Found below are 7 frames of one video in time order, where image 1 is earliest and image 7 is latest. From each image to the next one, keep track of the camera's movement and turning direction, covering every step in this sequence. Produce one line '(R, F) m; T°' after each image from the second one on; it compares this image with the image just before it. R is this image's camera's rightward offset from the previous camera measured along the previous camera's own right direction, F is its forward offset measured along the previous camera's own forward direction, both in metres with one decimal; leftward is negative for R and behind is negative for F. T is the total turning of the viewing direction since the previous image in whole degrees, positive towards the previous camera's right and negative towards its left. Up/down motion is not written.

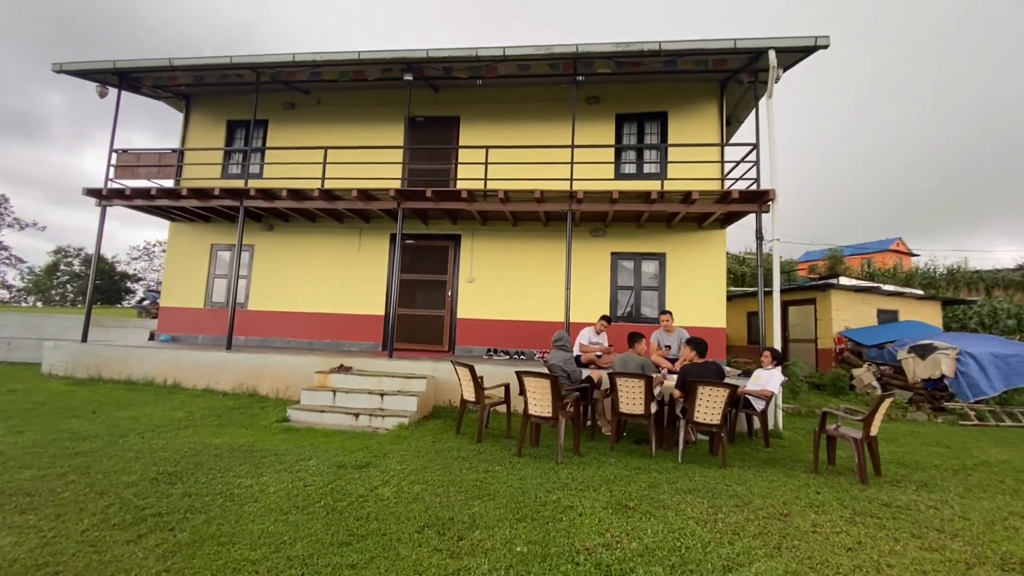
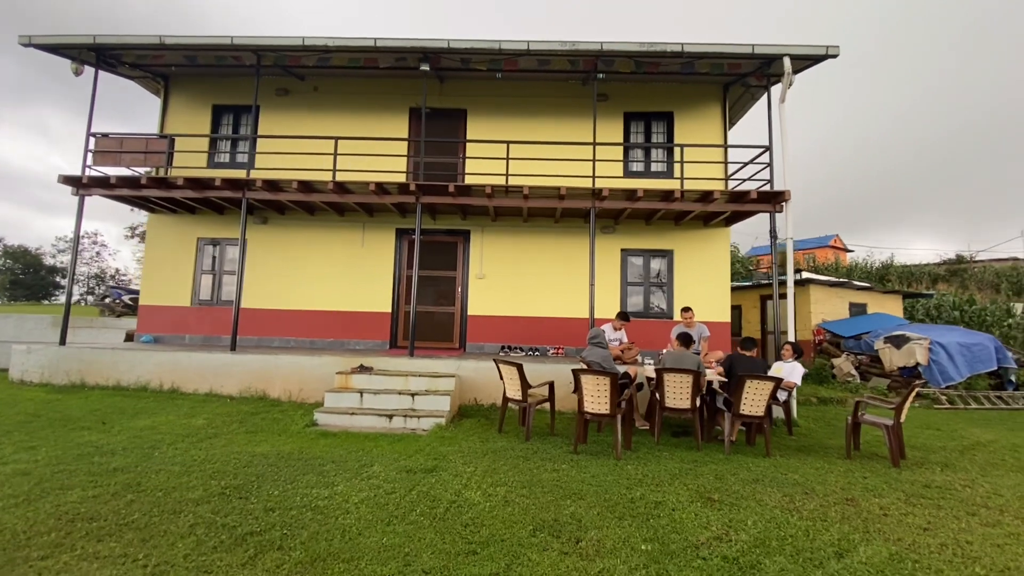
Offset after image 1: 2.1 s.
(-1.2, +0.1) m; +6°
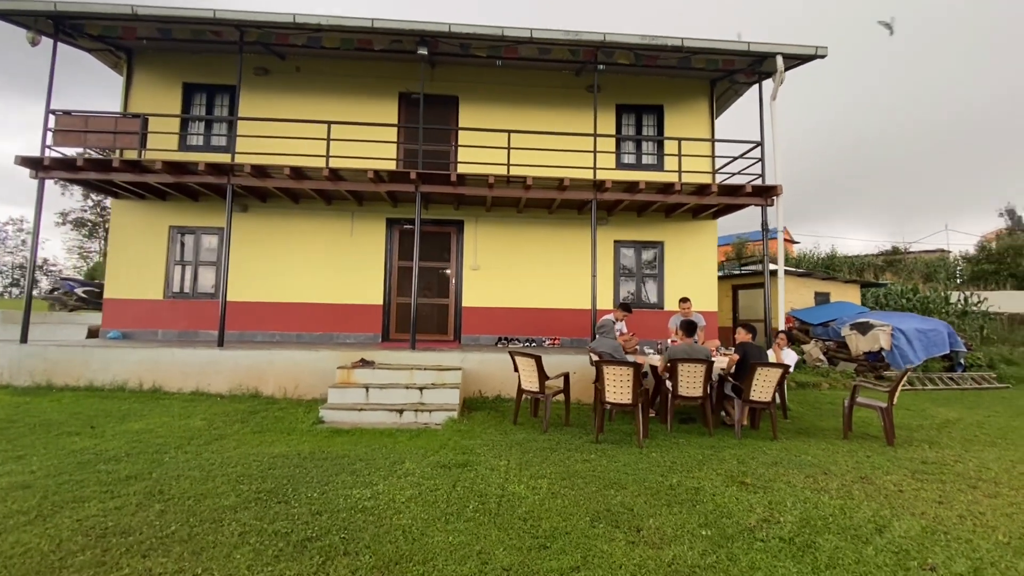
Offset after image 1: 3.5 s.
(-0.7, +0.1) m; +5°
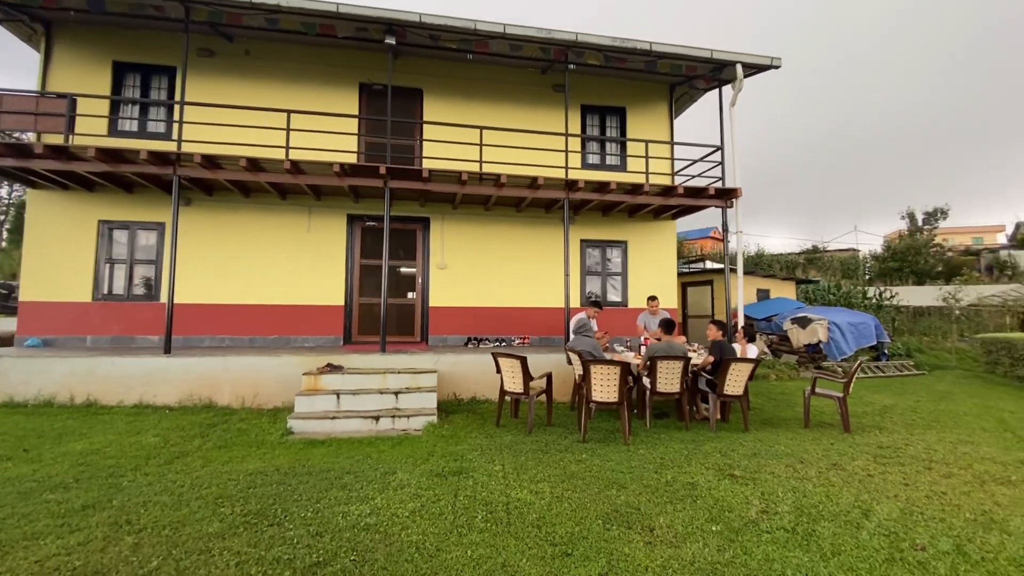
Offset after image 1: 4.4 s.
(-0.5, +0.1) m; +7°
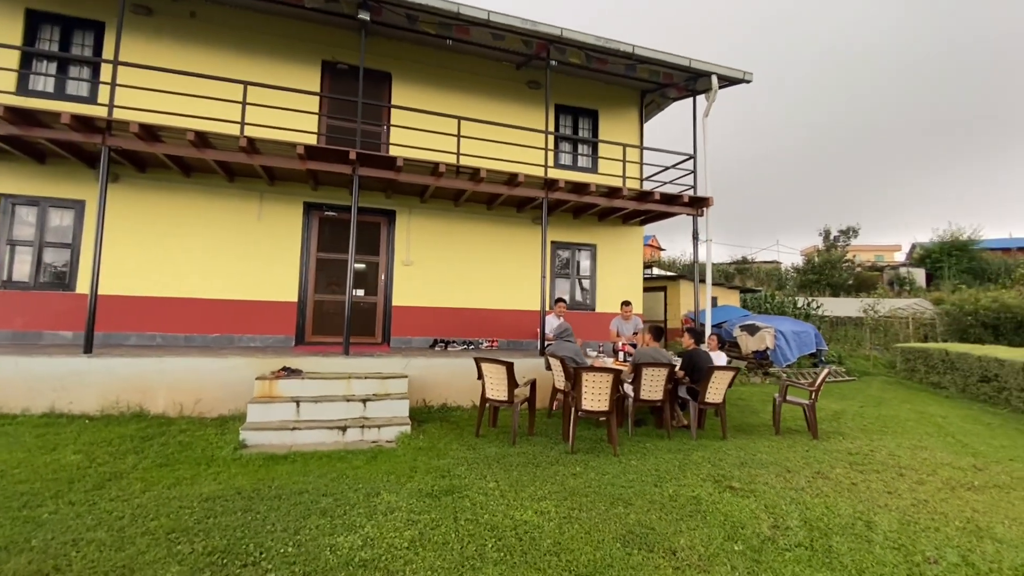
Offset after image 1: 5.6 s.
(-0.5, +0.4) m; +7°
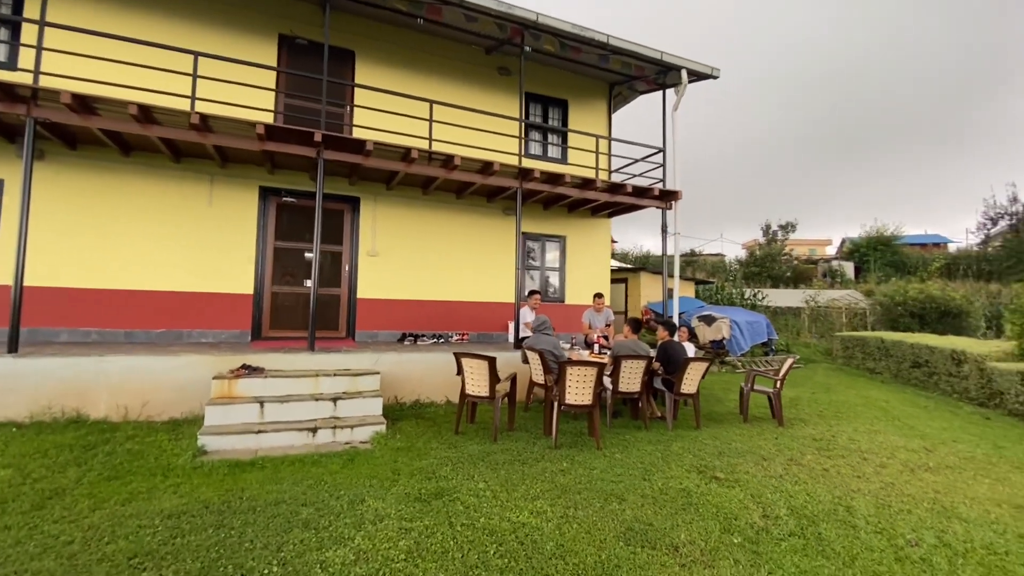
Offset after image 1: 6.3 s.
(-0.3, +0.2) m; +6°
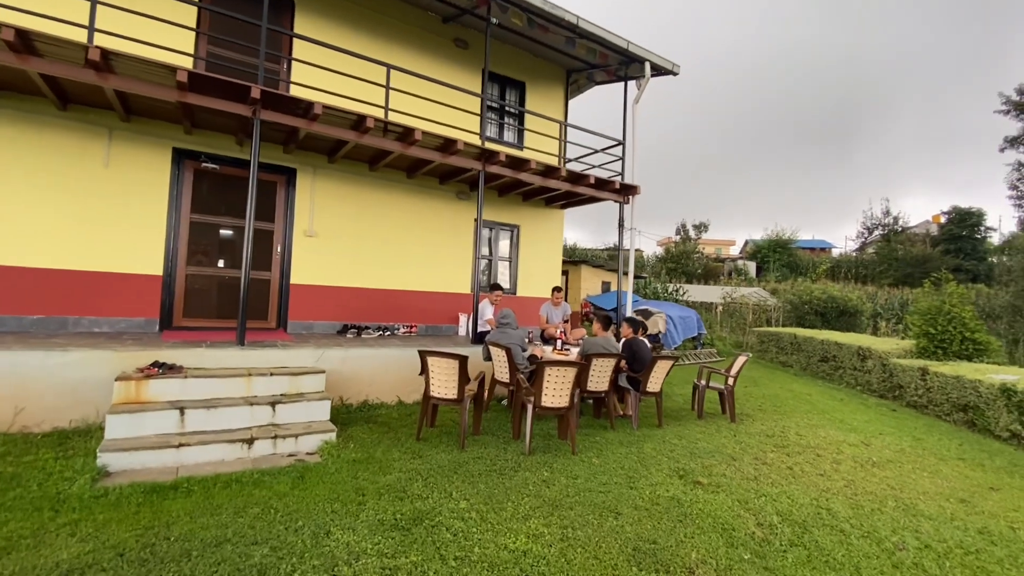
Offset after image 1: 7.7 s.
(-0.5, +0.5) m; +9°
